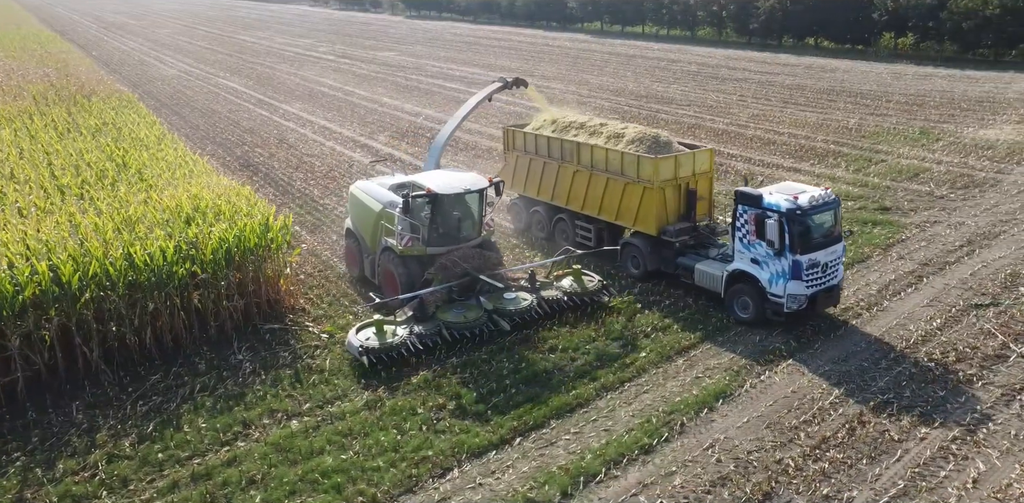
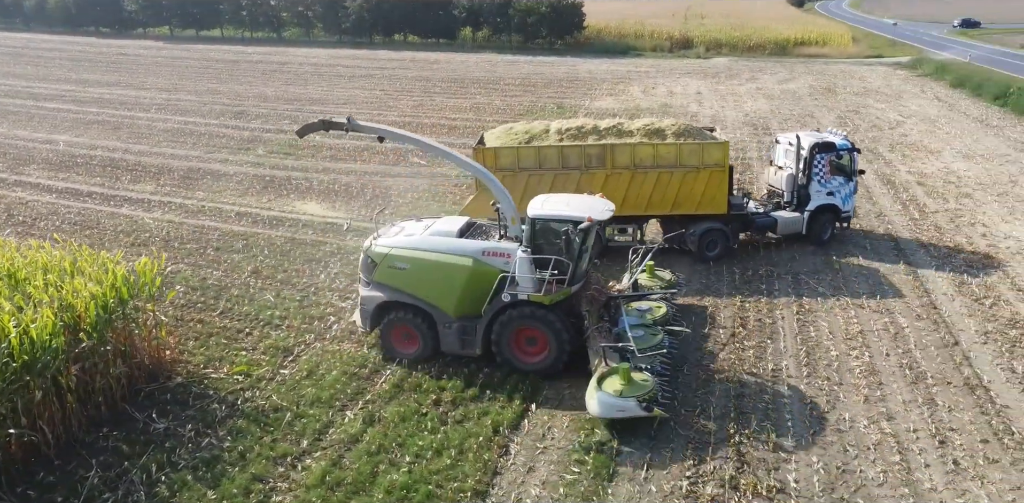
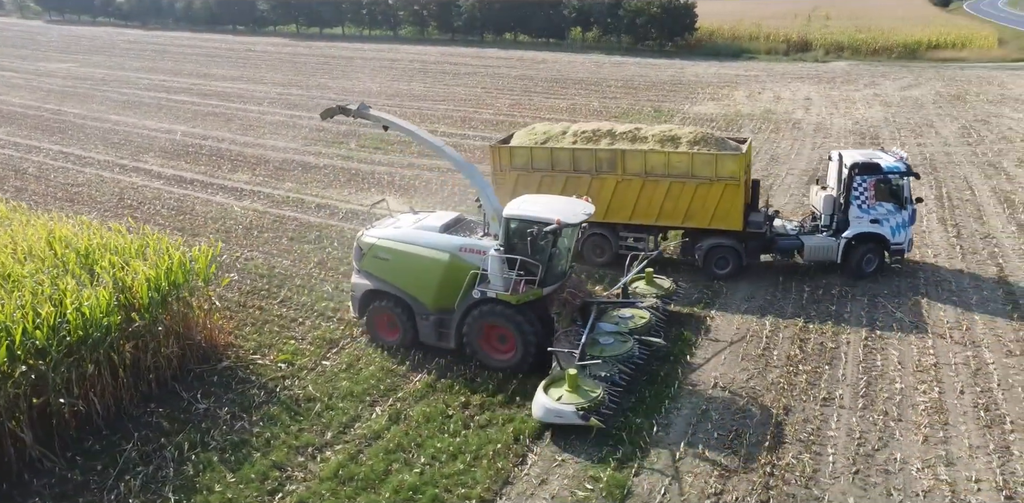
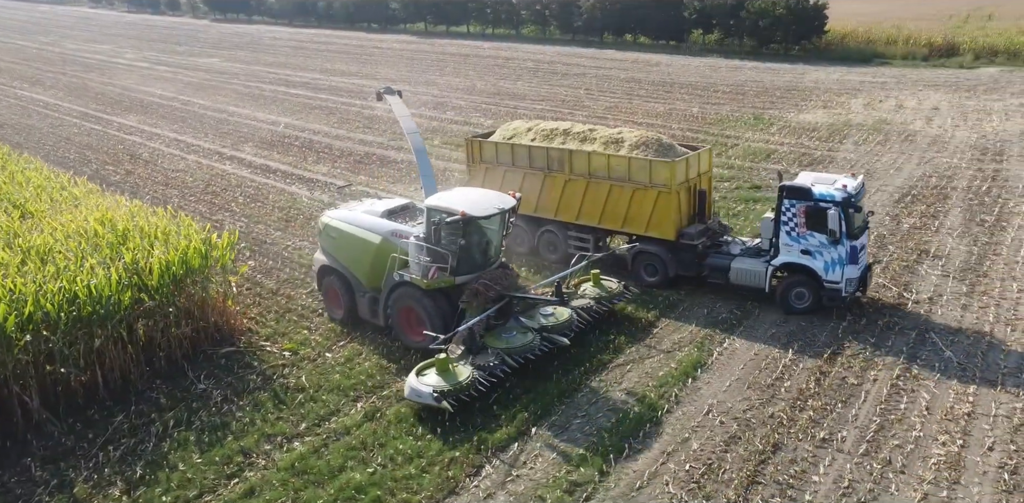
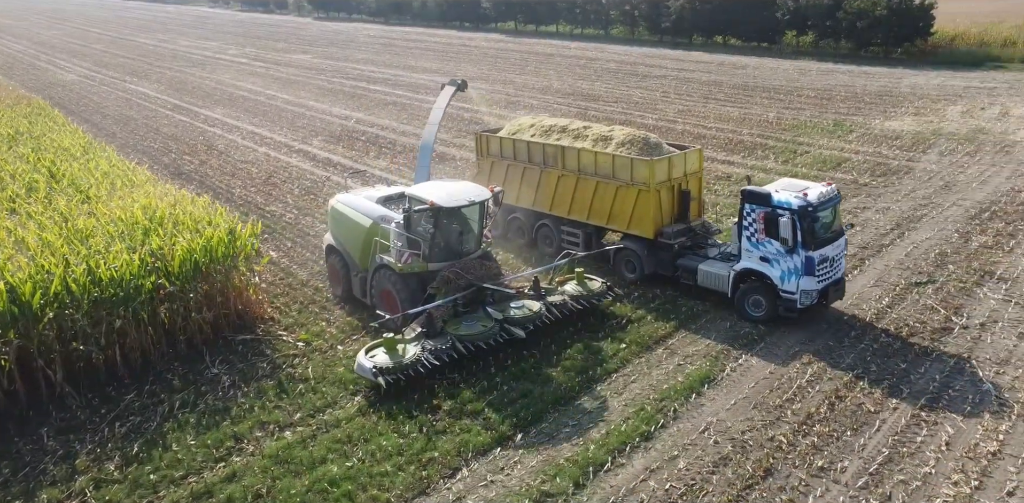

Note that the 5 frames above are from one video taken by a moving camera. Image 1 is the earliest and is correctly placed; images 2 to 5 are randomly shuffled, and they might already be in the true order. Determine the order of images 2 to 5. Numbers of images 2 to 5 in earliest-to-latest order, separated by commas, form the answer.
5, 4, 3, 2
